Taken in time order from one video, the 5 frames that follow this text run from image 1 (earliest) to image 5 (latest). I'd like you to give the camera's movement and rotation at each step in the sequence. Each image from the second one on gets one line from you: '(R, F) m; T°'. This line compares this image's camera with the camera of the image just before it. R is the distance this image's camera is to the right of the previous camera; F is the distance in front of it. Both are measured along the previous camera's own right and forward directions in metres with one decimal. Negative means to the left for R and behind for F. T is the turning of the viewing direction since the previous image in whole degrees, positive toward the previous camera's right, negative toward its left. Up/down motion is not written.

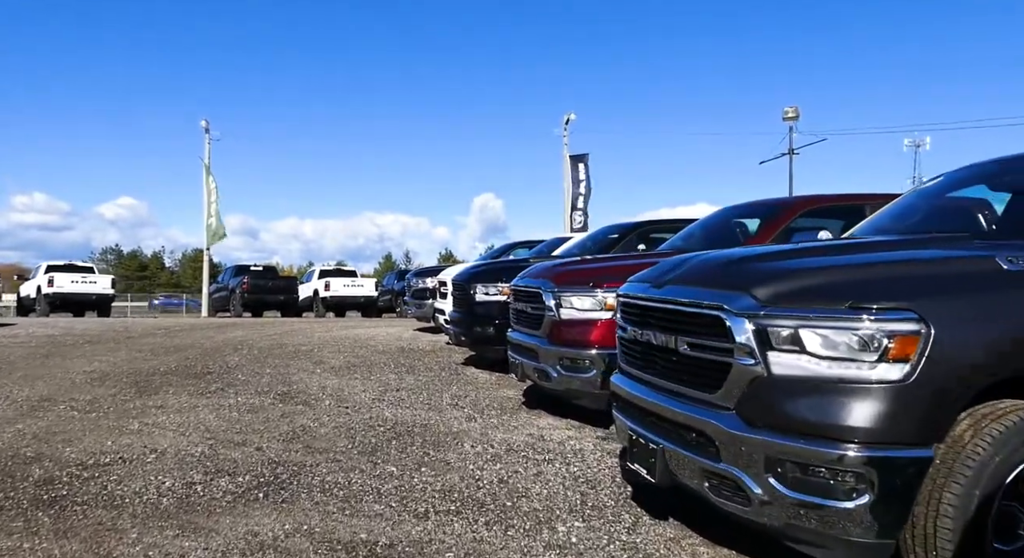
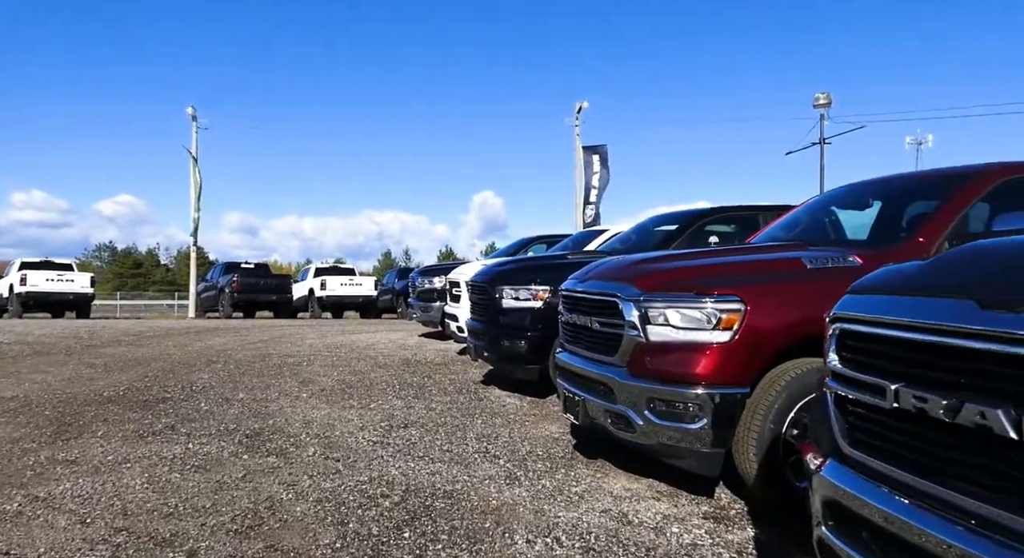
(-0.4, +1.8) m; 0°
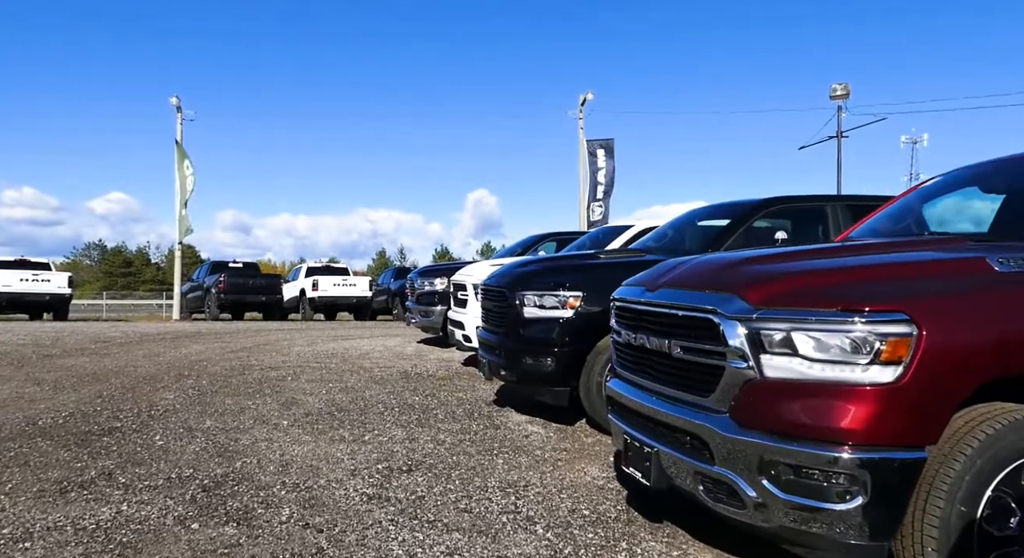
(-0.2, +1.2) m; 0°
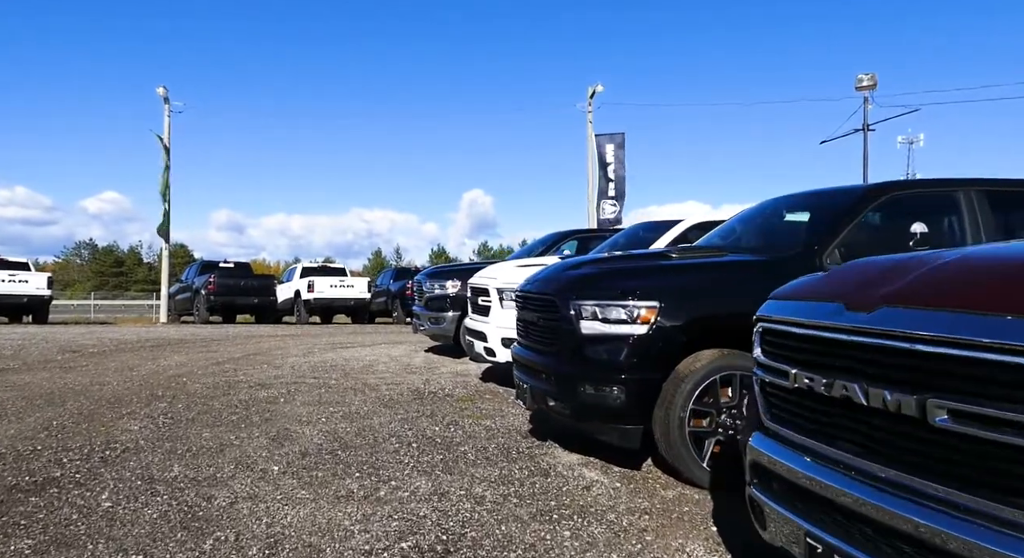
(-0.4, +1.3) m; 0°
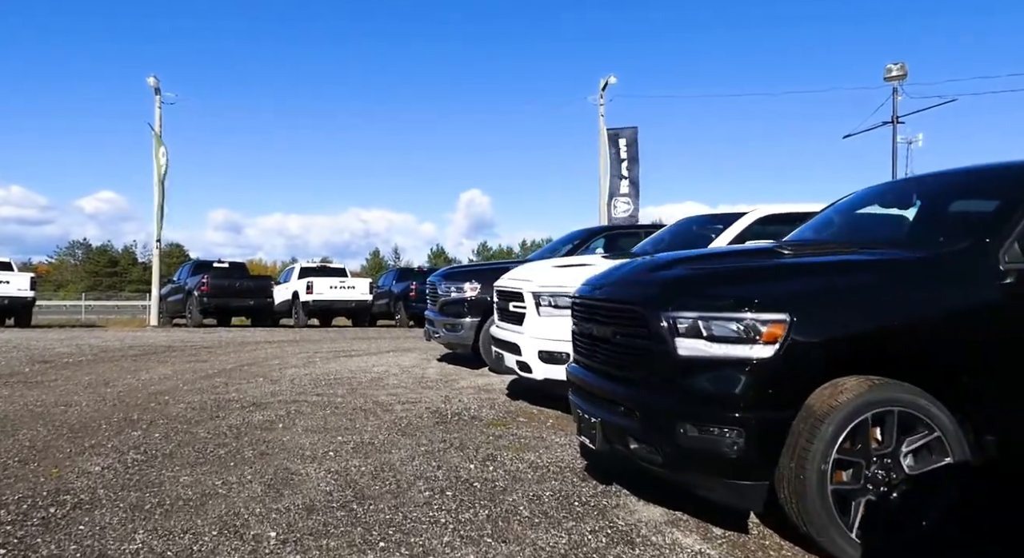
(-0.4, +1.2) m; 0°
